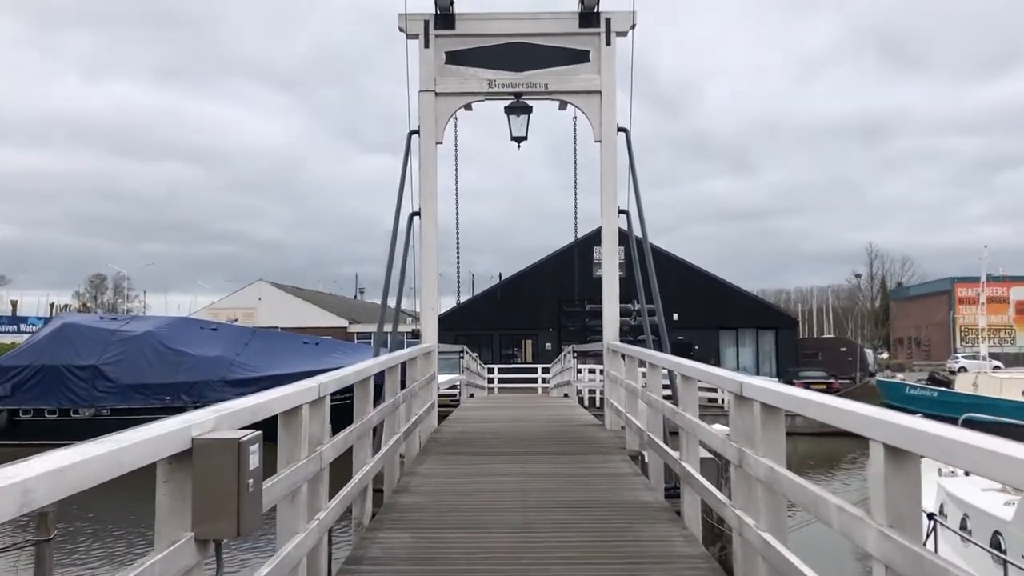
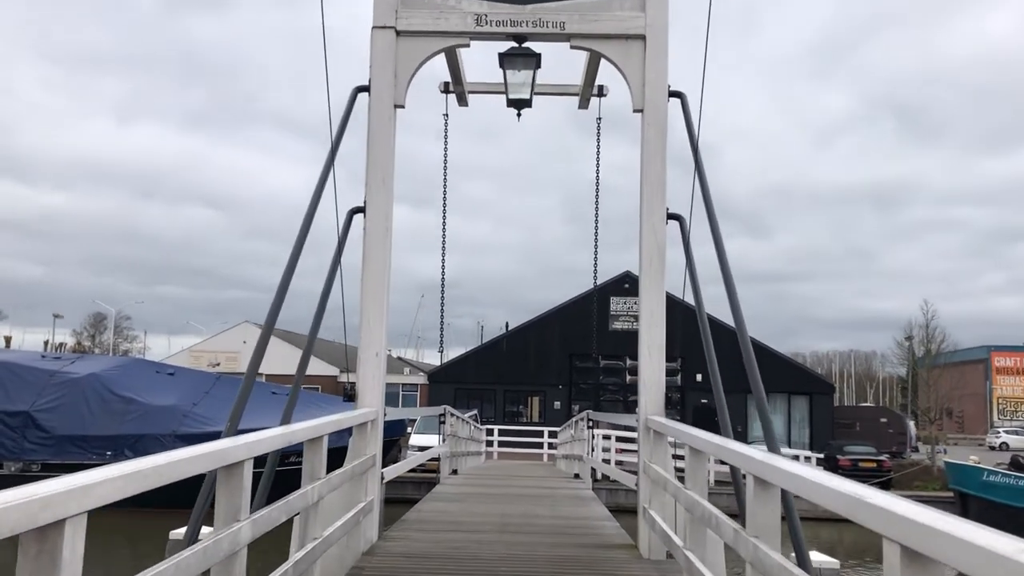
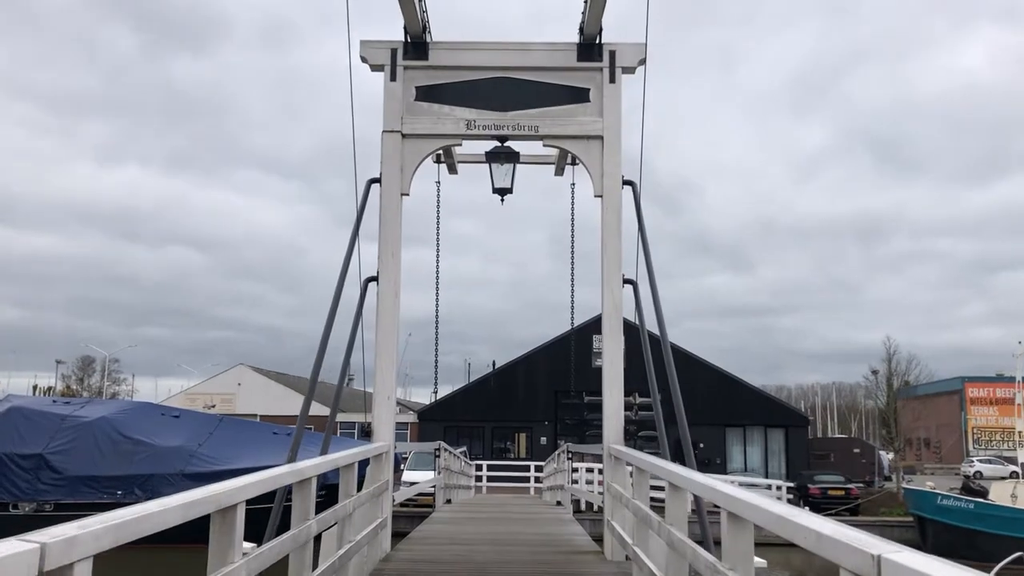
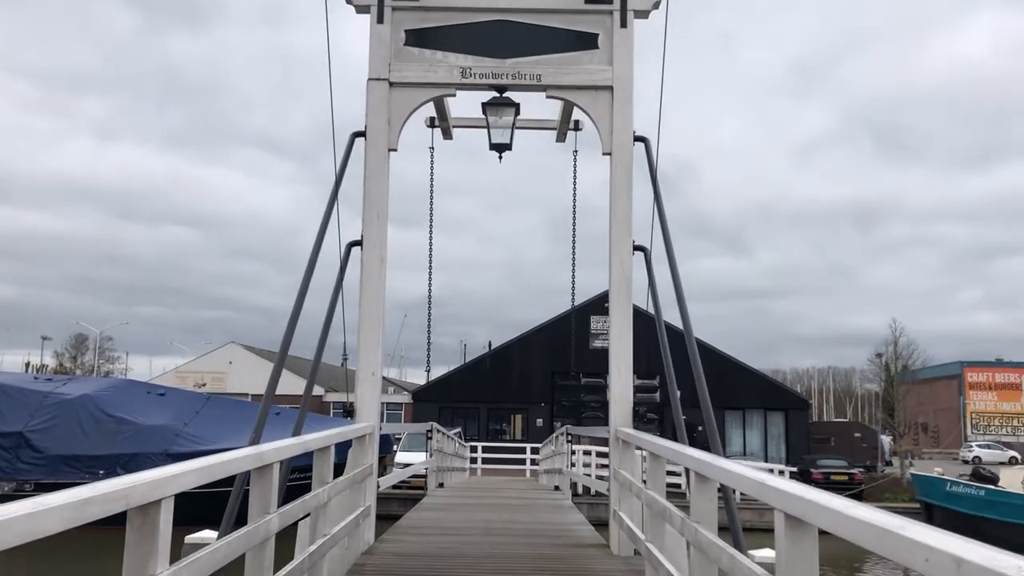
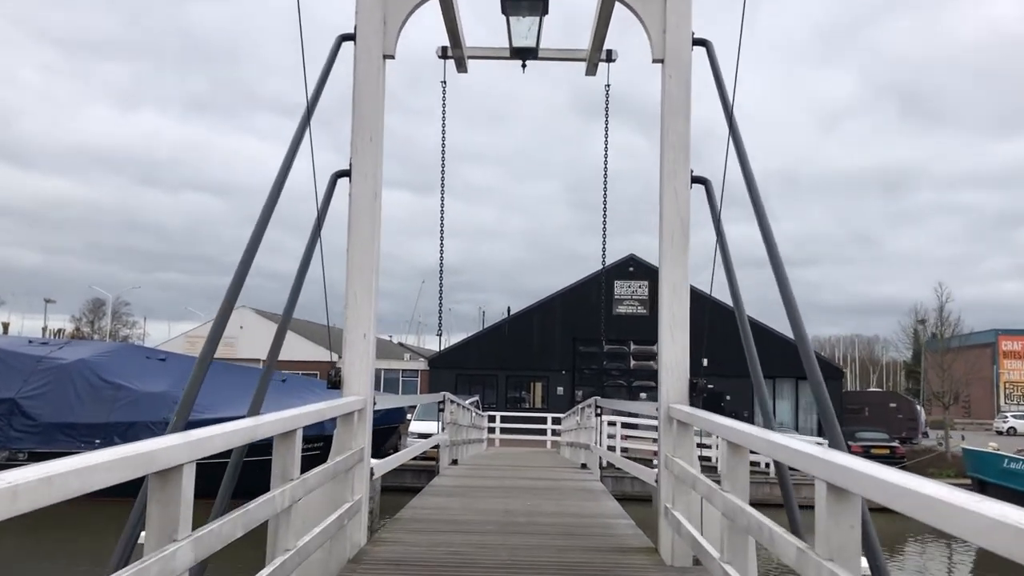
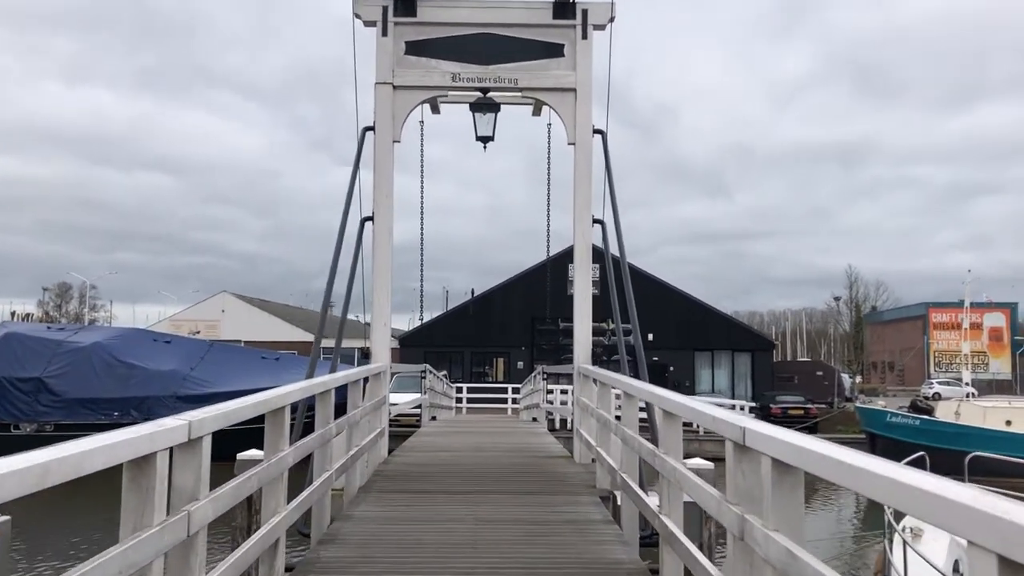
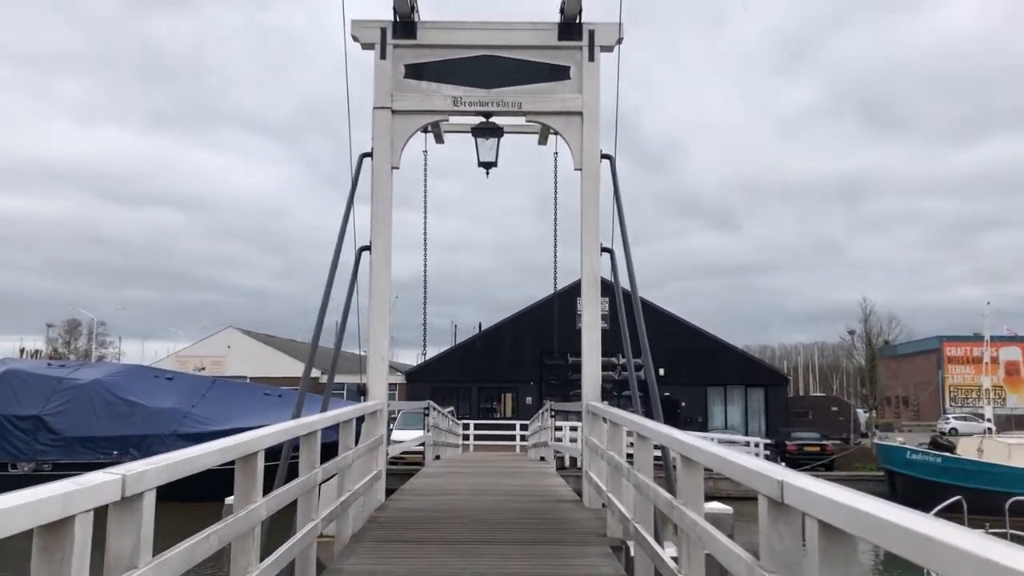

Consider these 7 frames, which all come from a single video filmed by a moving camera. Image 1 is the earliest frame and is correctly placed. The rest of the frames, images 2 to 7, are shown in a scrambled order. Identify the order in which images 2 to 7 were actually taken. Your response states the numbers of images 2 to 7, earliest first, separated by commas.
6, 7, 3, 4, 2, 5
